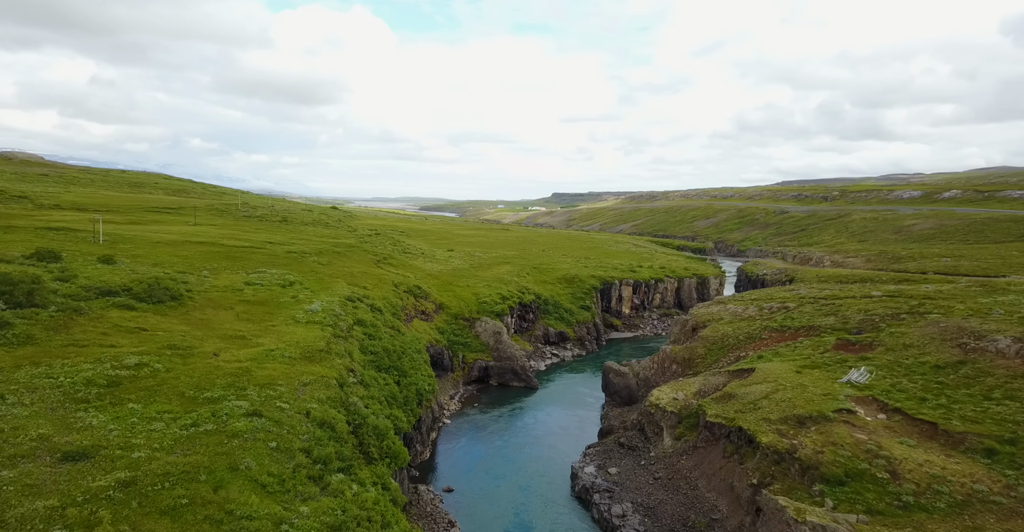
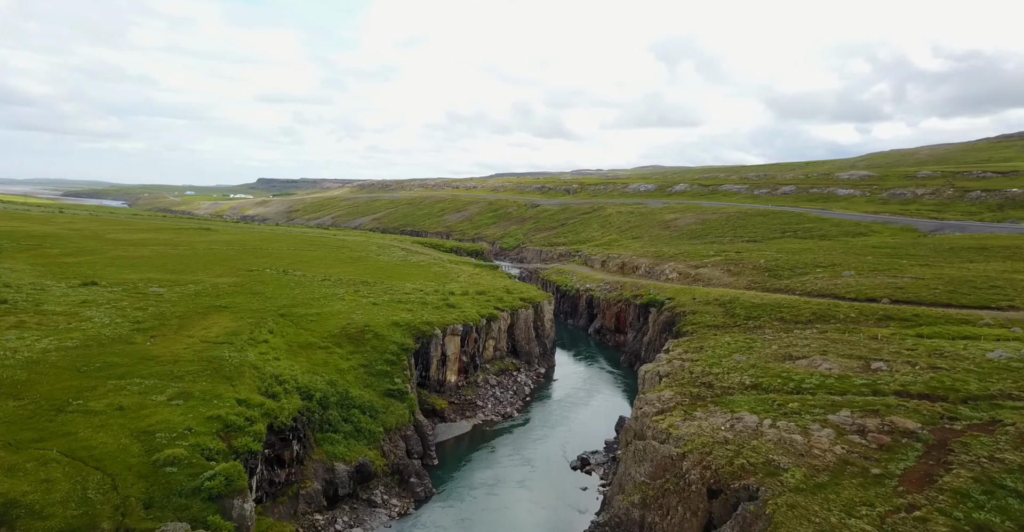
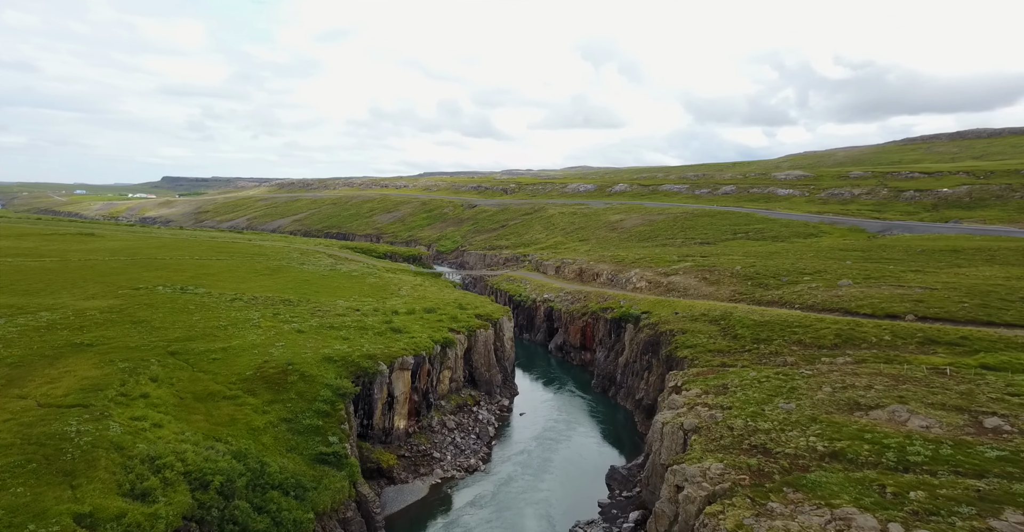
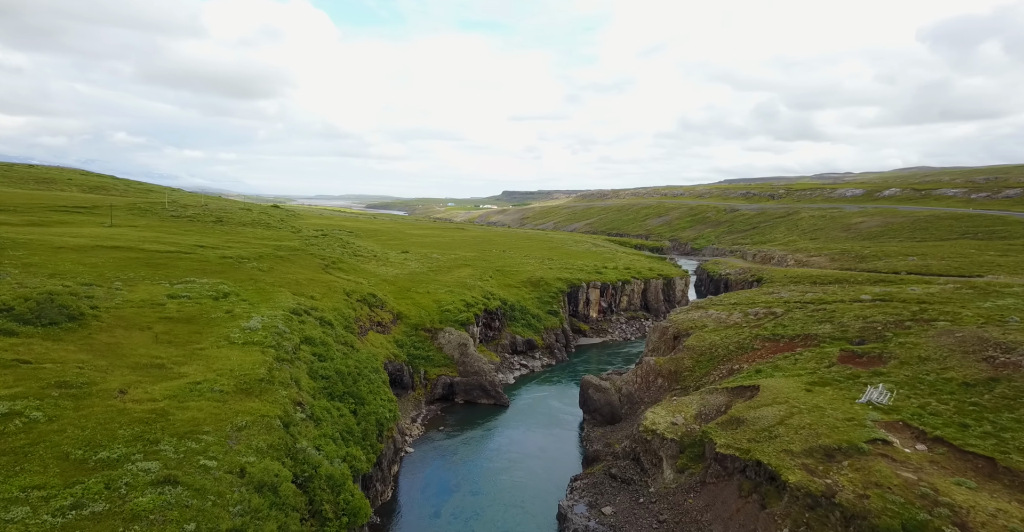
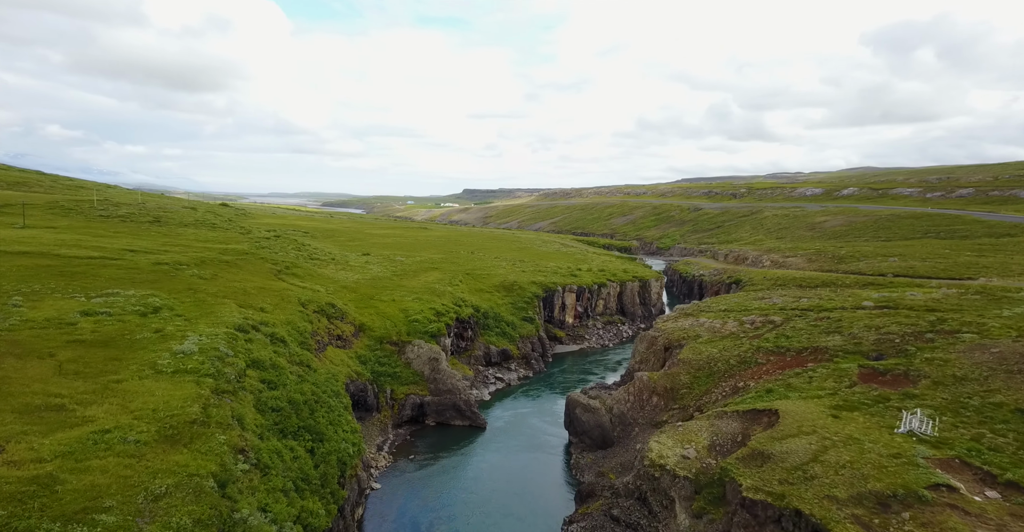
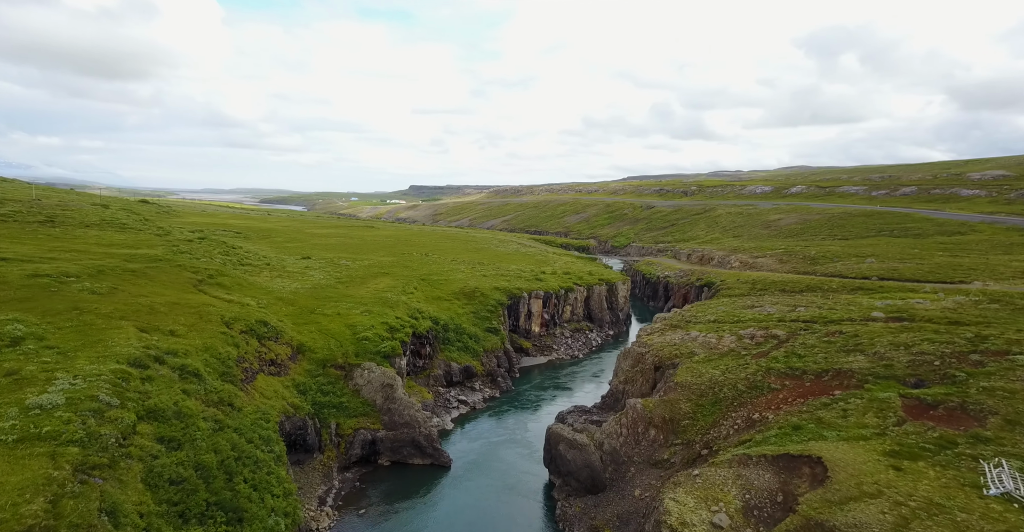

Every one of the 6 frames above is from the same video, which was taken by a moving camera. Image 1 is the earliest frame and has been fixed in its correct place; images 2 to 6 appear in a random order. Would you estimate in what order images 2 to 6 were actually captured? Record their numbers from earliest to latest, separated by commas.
4, 5, 6, 2, 3
